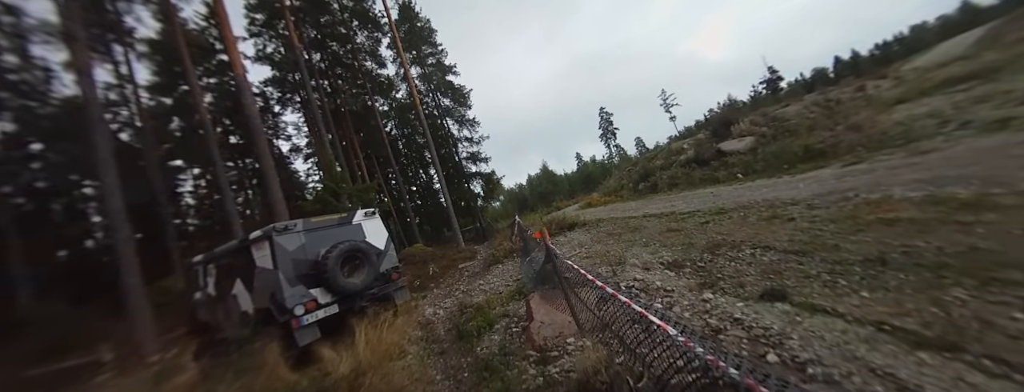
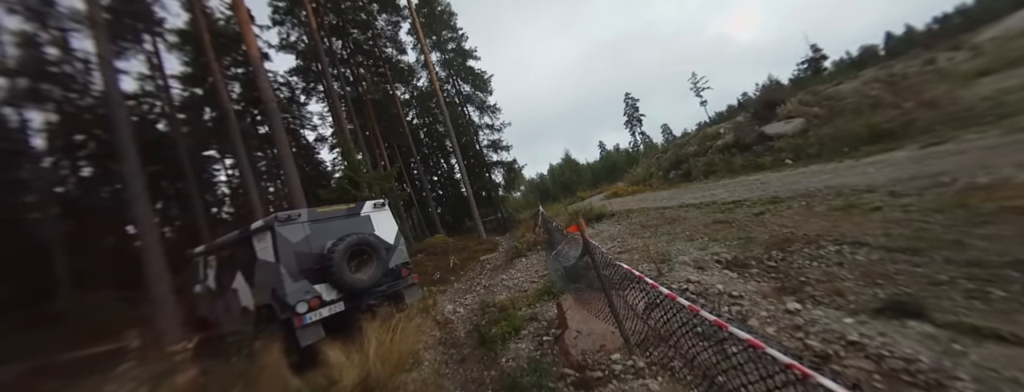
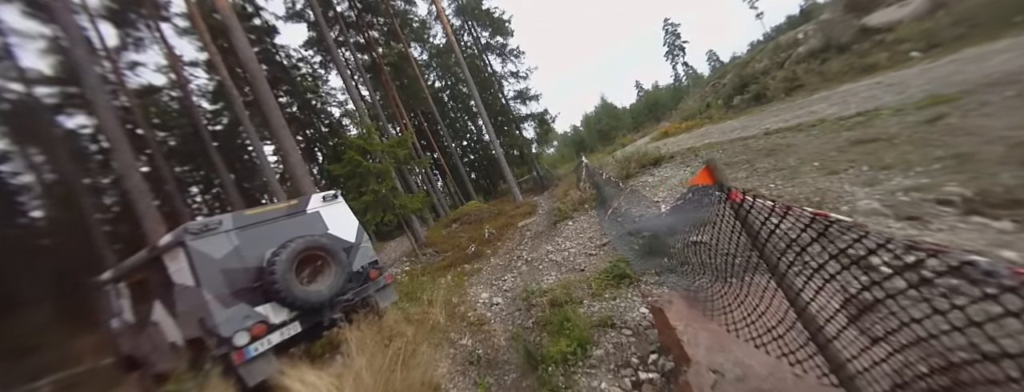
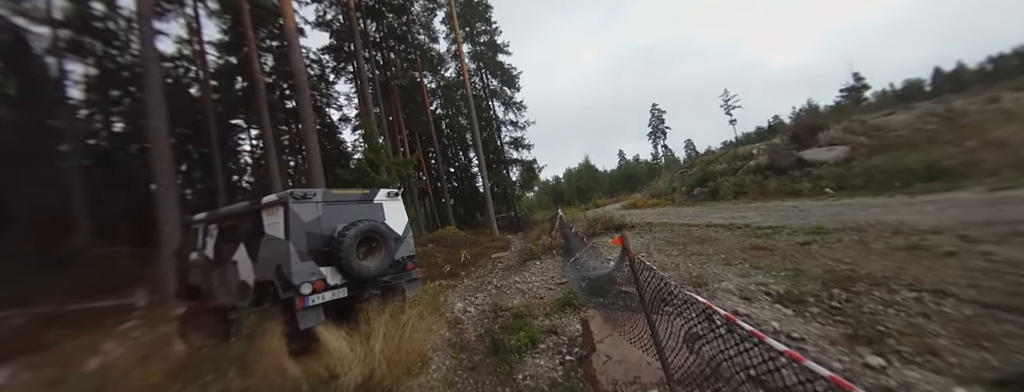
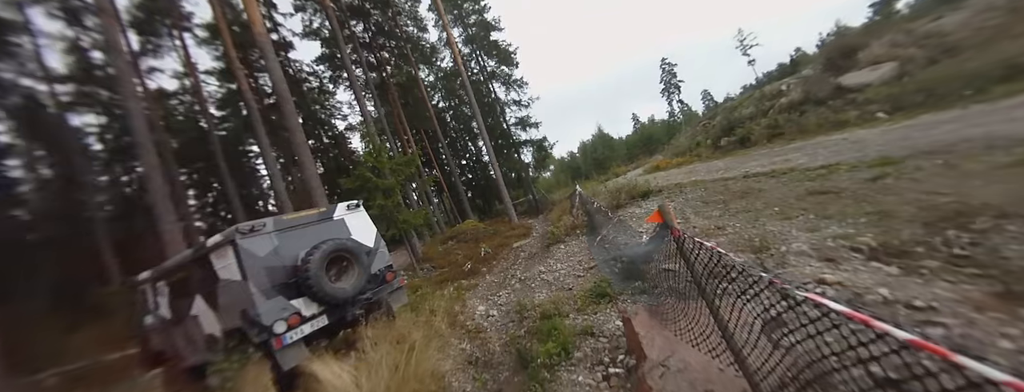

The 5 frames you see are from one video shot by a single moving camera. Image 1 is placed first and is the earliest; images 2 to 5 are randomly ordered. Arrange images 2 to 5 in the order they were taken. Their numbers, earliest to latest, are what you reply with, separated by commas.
2, 4, 5, 3
